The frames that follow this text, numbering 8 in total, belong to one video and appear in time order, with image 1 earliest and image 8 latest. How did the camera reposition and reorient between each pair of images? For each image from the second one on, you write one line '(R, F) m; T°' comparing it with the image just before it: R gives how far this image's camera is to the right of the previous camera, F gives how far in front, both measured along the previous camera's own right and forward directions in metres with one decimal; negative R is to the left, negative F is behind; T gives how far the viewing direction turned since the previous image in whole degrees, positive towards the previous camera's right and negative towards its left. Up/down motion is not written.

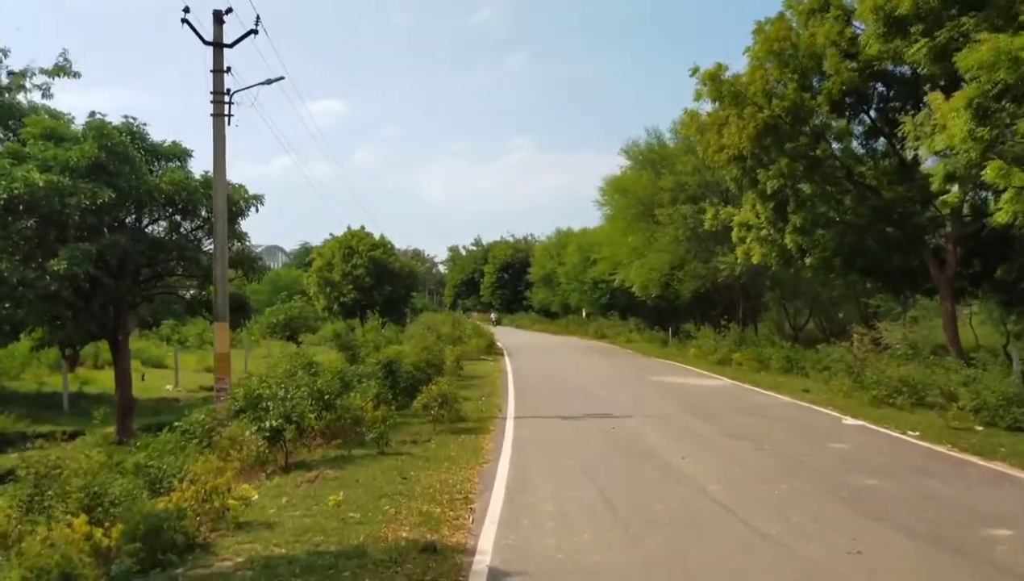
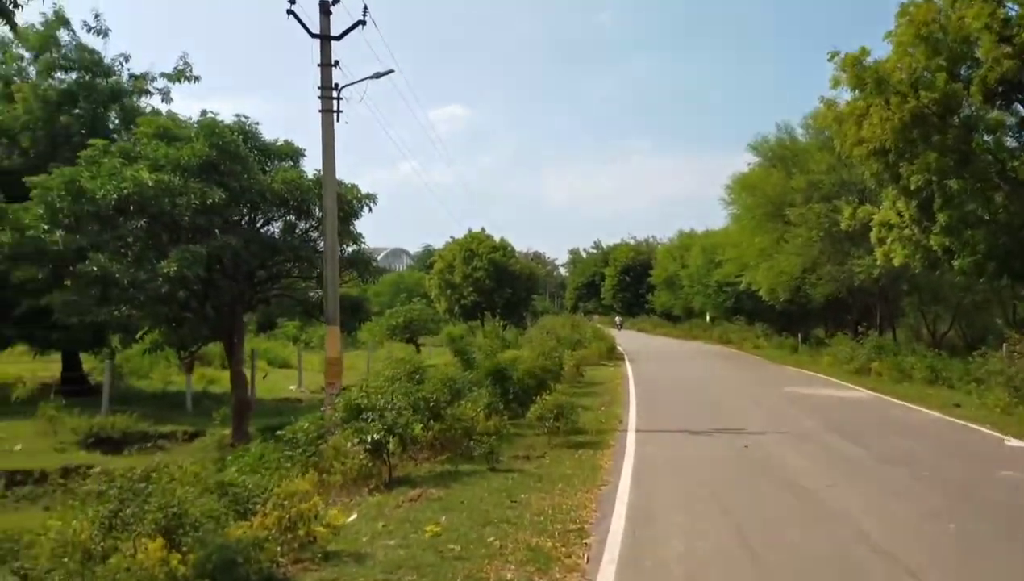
(0.0, +0.9) m; -8°
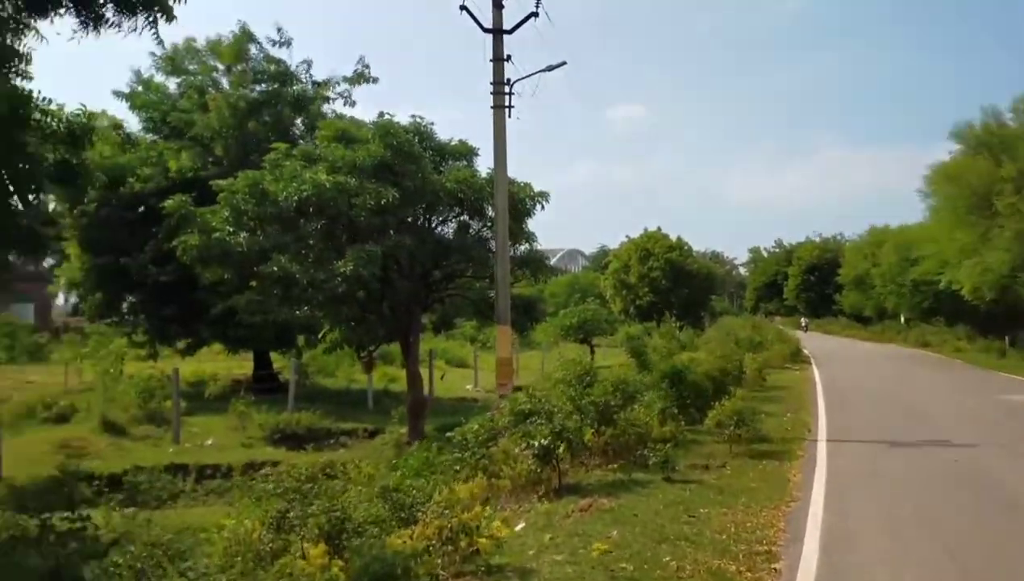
(0.0, +0.5) m; -11°
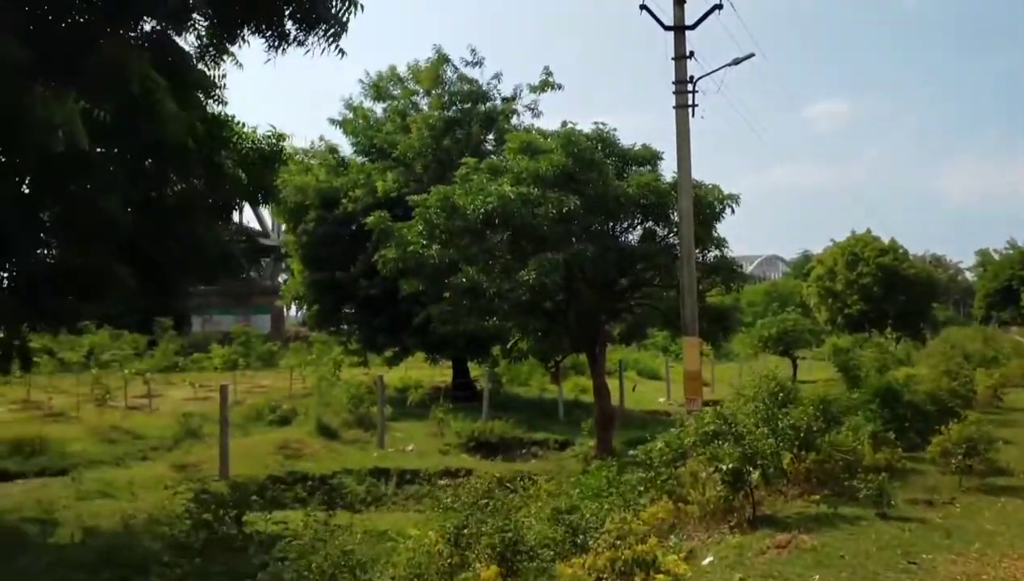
(+0.1, +0.5) m; -12°
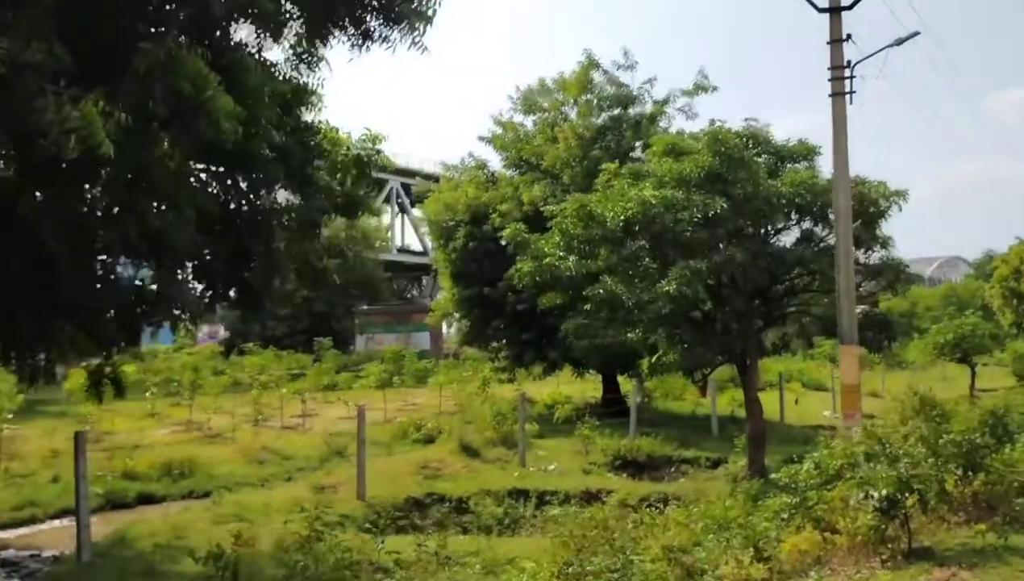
(+0.3, +0.5) m; -10°
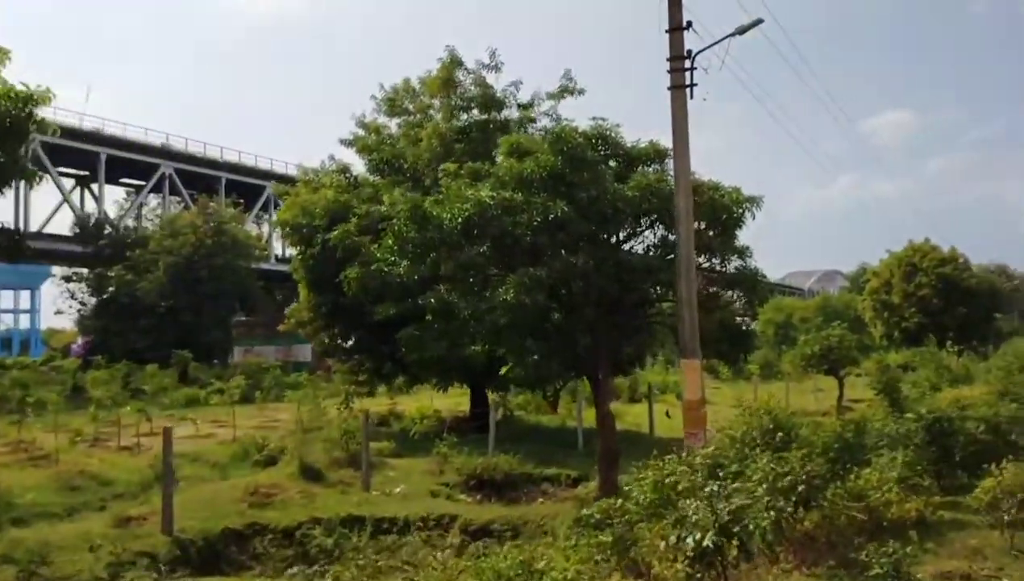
(+0.9, +1.0) m; +7°
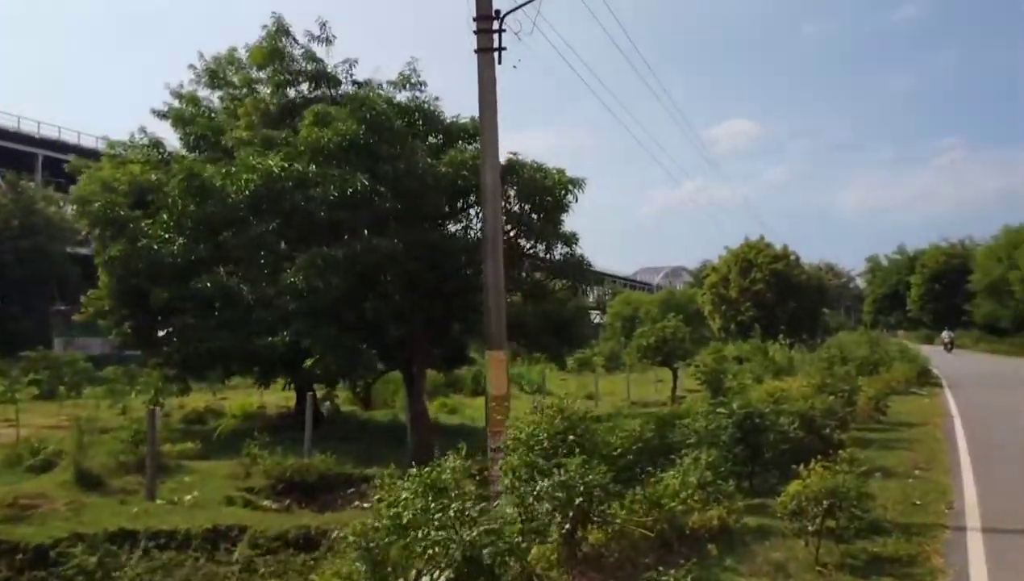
(+0.7, +1.1) m; +9°
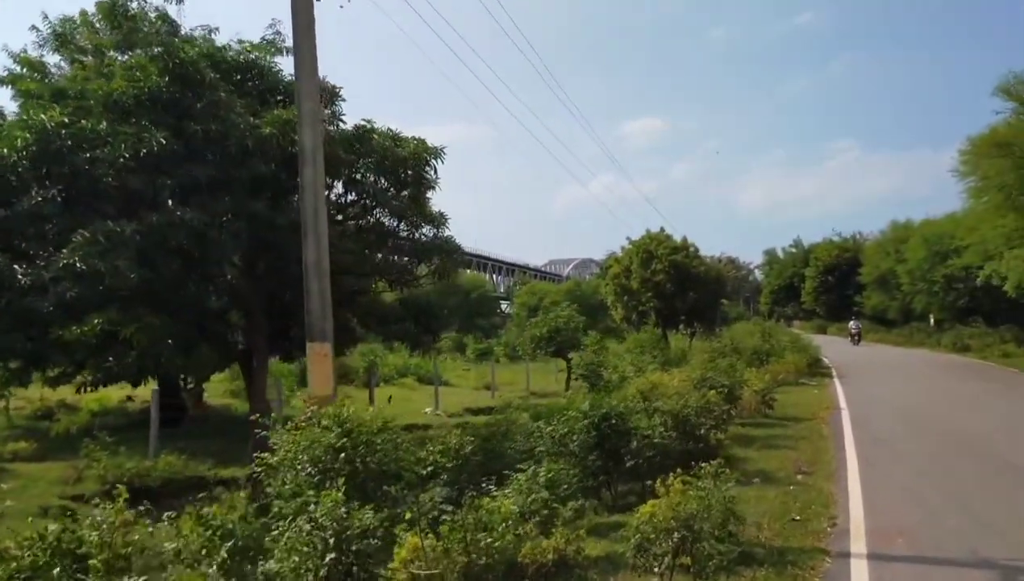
(+0.7, +1.3) m; +6°
